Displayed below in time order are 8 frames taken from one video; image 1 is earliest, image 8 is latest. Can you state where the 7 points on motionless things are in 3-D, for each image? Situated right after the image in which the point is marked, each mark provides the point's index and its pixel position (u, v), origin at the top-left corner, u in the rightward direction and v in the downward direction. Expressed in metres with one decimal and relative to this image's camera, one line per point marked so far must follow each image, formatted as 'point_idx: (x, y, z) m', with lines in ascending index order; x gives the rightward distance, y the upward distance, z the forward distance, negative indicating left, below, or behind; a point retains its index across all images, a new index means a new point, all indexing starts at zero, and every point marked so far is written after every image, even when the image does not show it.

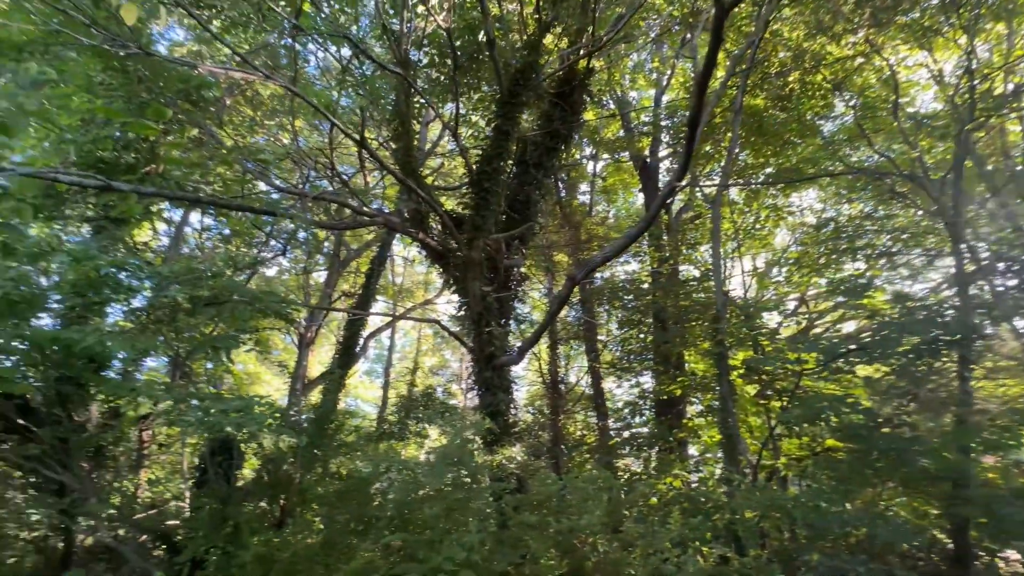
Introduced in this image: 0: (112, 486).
0: (-4.3, -2.1, +4.7) m
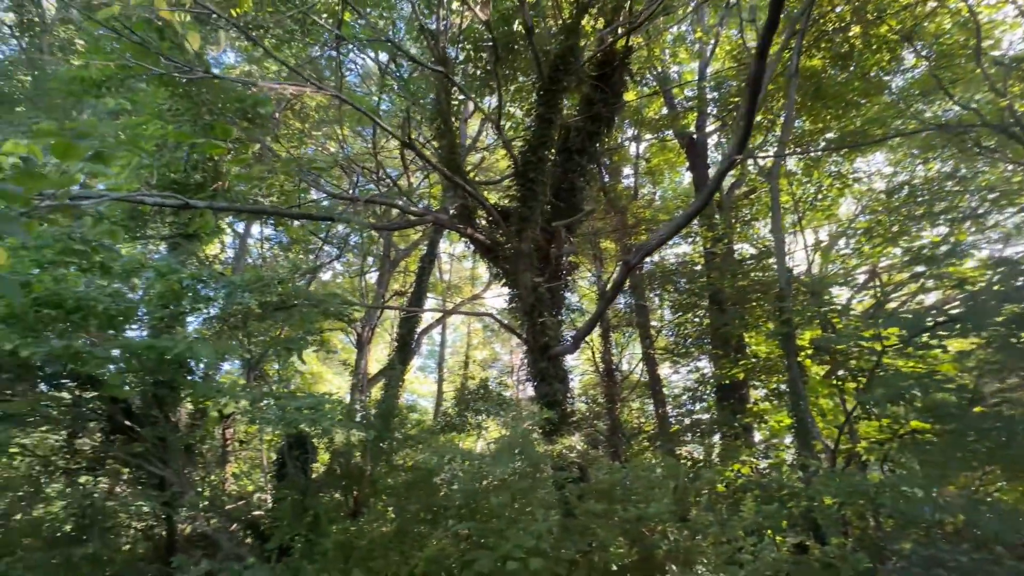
0: (-3.6, -2.2, +5.2) m
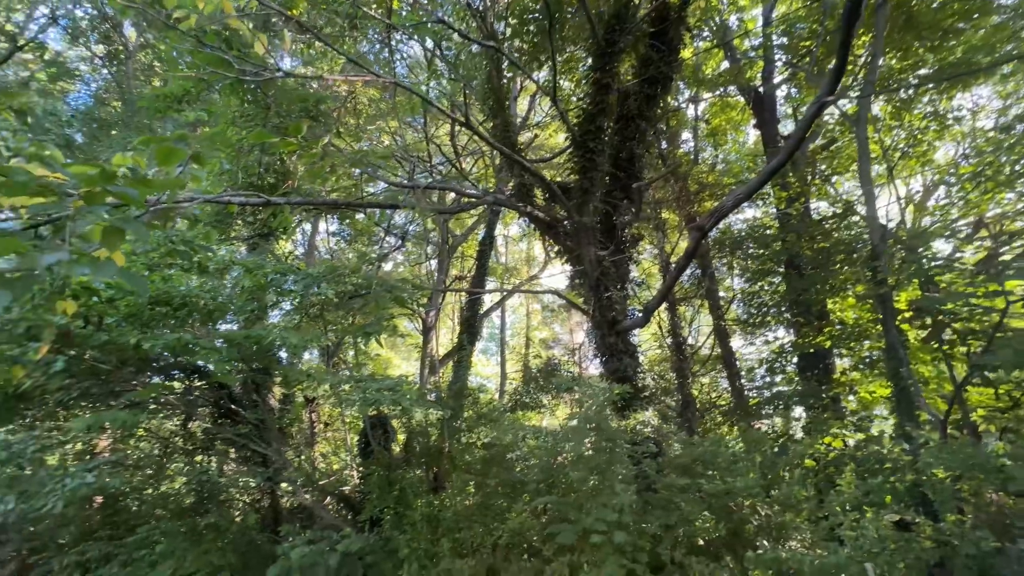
0: (-2.7, -2.1, +5.6) m
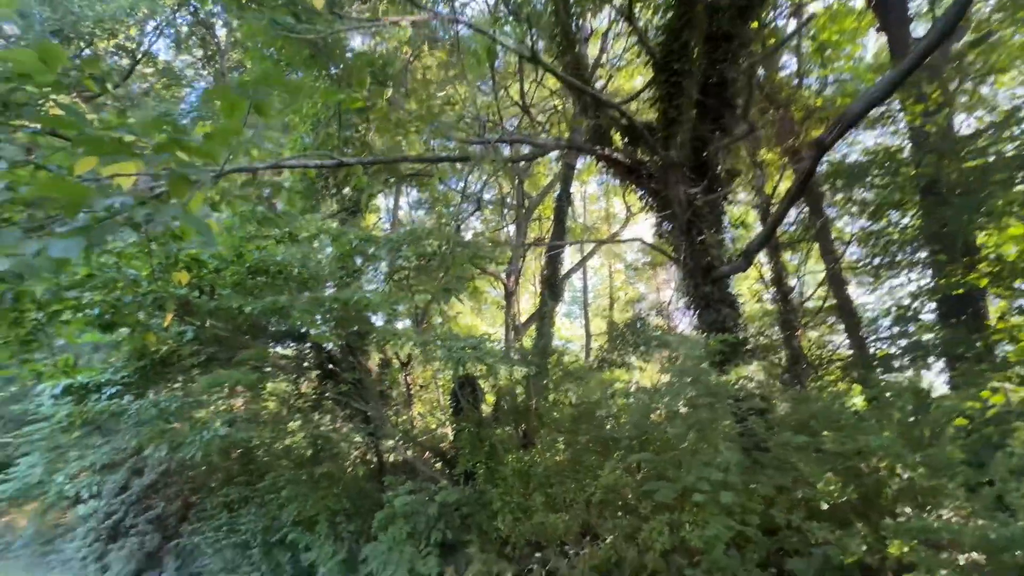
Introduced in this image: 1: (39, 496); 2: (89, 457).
0: (-1.5, -1.7, +5.9) m
1: (-7.4, -3.3, +7.1) m
2: (-5.4, -2.2, +5.8) m
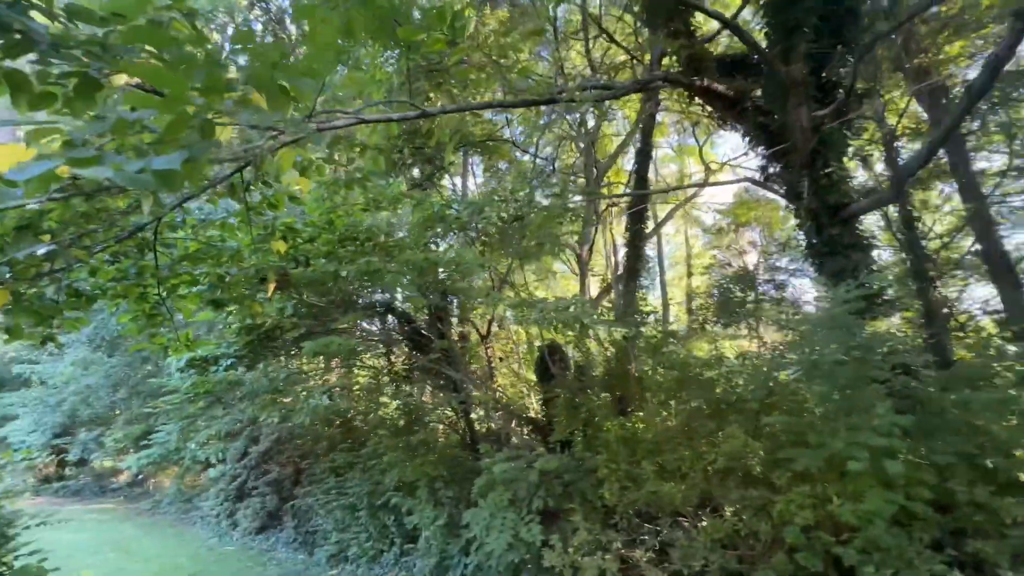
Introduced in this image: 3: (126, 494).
0: (-0.3, -1.2, +5.9) m
1: (-5.9, -3.0, +7.9) m
2: (-4.2, -2.0, +6.4) m
3: (-9.3, -5.0, +10.9) m
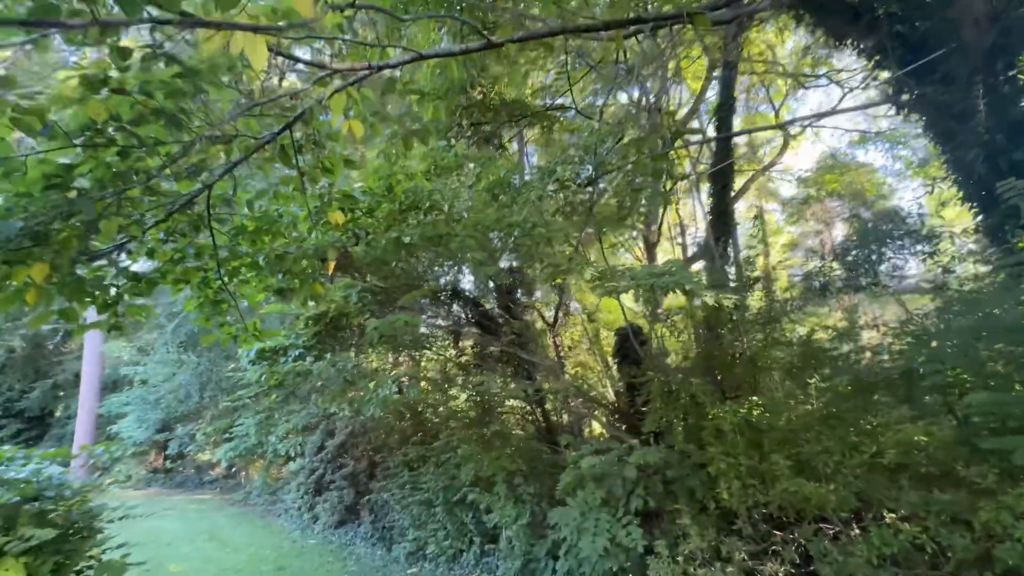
0: (+0.6, -1.0, +5.3) m
1: (-4.5, -3.0, +8.1) m
2: (-3.1, -1.8, +6.3) m
3: (-7.4, -5.1, +11.5) m
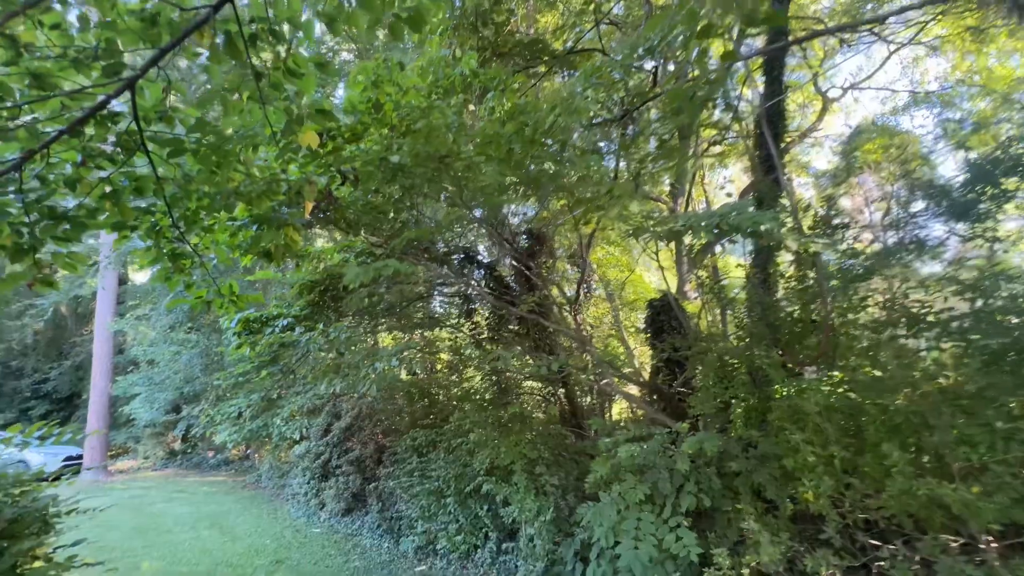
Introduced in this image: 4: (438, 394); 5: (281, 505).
0: (+0.8, -0.6, +4.6) m
1: (-4.2, -2.5, +7.6) m
2: (-2.8, -1.4, +5.8) m
3: (-7.0, -4.5, +11.2) m
4: (-0.8, -1.2, +4.9) m
5: (-4.3, -4.0, +8.3) m
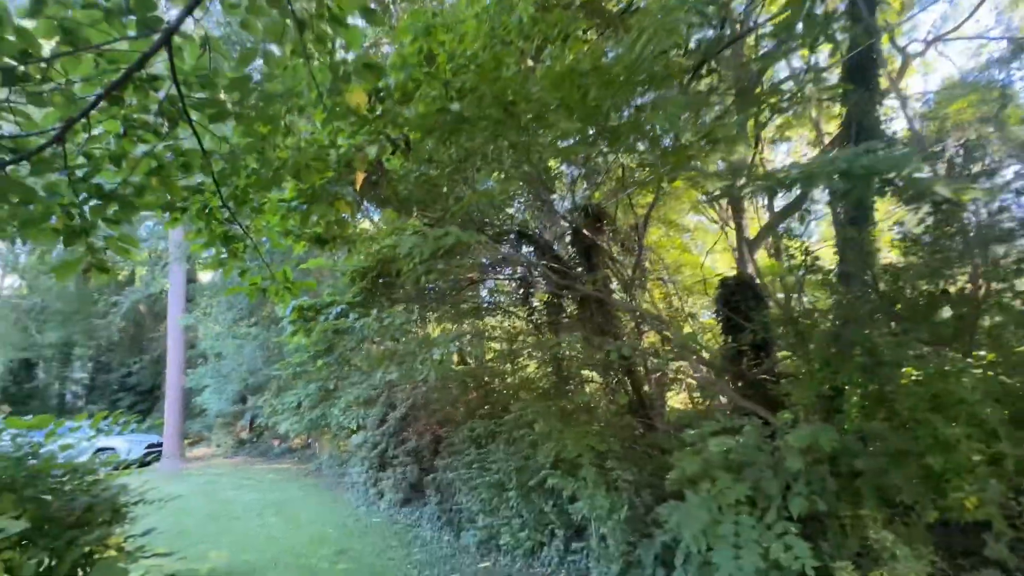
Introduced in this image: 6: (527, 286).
0: (+1.4, -0.3, +4.2) m
1: (-3.2, -2.4, +7.7) m
2: (-2.1, -1.3, +5.7) m
3: (-5.6, -4.4, +11.6) m
4: (-0.2, -1.0, +4.7) m
5: (-3.2, -3.9, +8.4) m
6: (+0.1, 0.0, +4.4) m
